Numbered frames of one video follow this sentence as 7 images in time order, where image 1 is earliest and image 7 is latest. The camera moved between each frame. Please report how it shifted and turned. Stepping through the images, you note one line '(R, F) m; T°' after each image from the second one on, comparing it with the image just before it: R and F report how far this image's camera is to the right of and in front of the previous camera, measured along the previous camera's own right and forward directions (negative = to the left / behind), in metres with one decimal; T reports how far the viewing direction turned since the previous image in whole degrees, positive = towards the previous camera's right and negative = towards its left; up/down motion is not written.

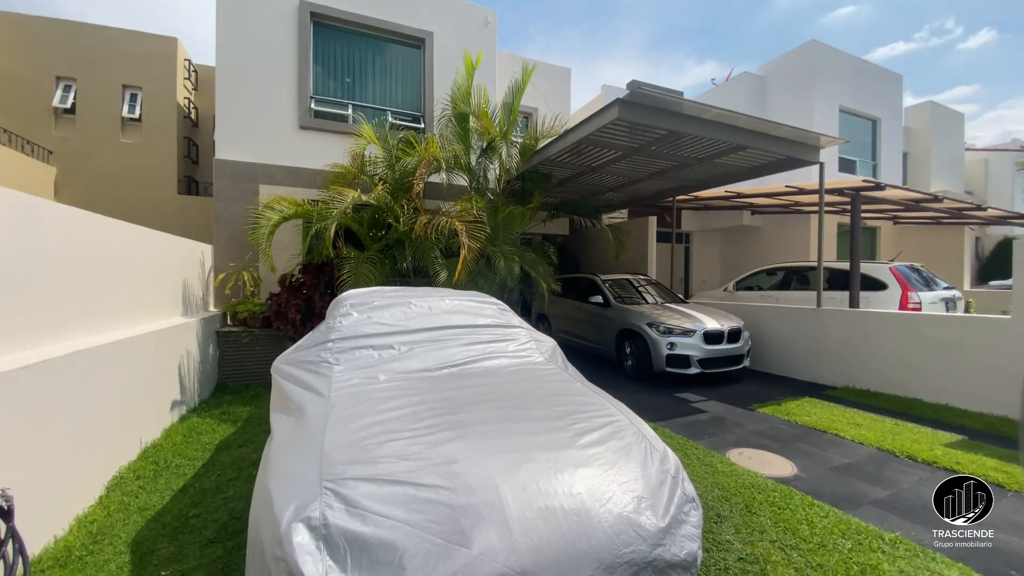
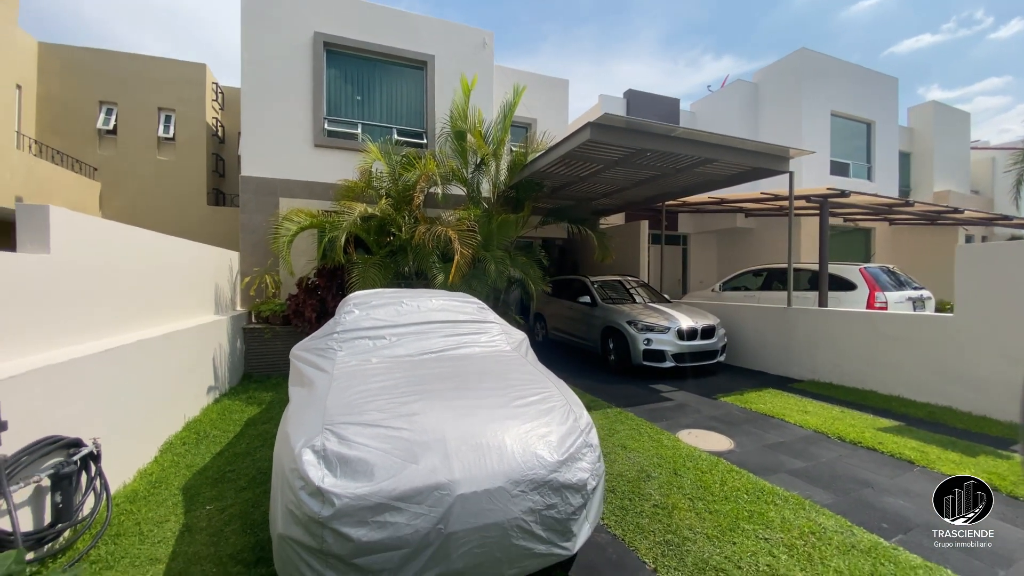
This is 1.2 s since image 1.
(+0.4, -0.6) m; -2°
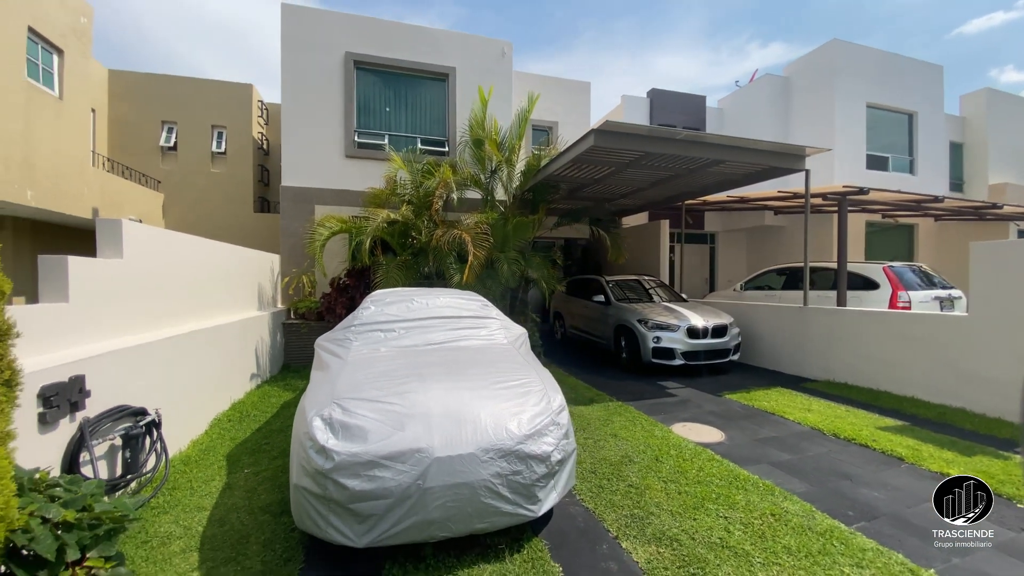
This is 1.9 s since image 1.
(+0.4, -0.3) m; -5°
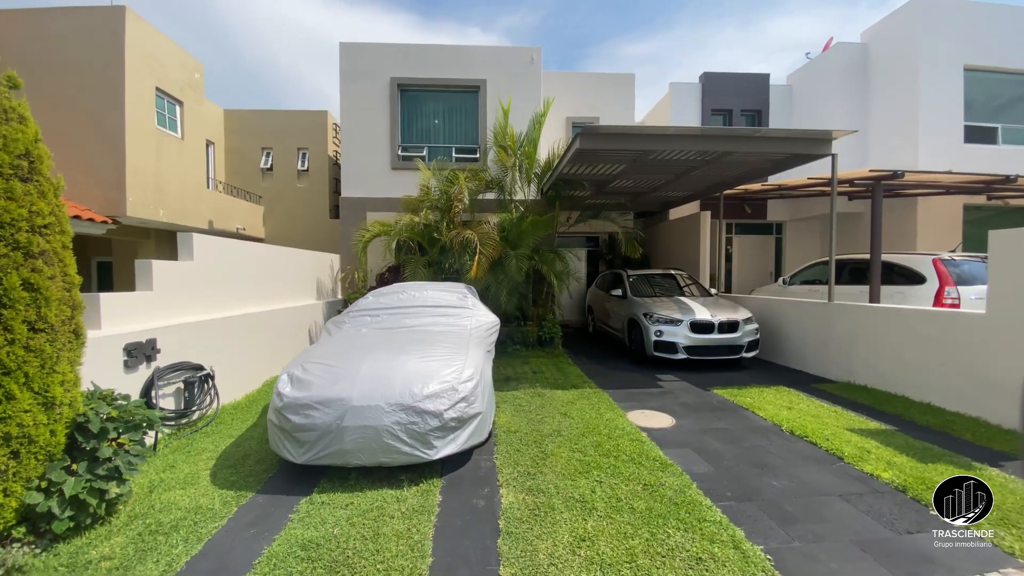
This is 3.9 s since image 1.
(+1.4, -0.4) m; -13°
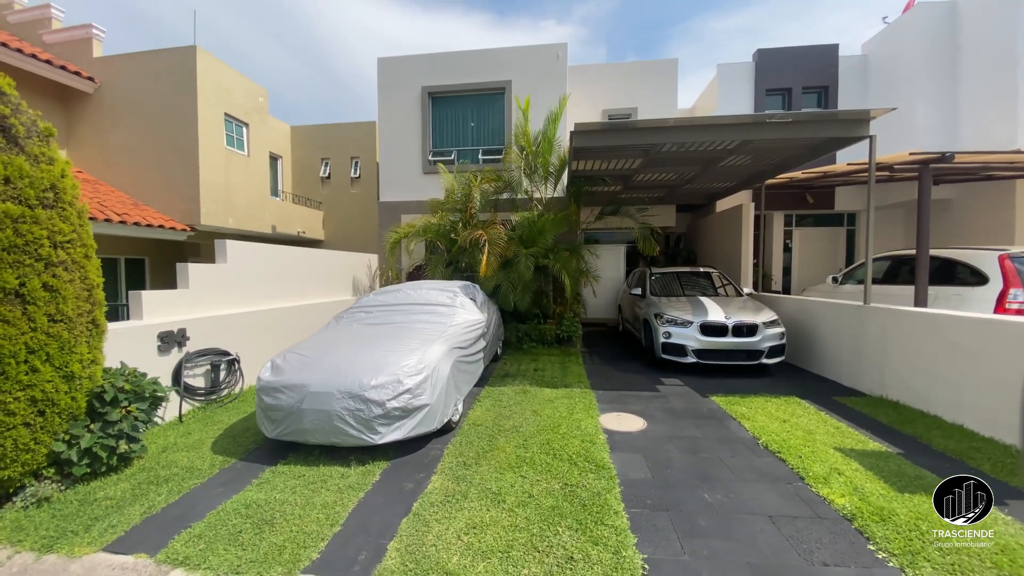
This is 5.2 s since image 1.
(+1.1, -0.1) m; -11°
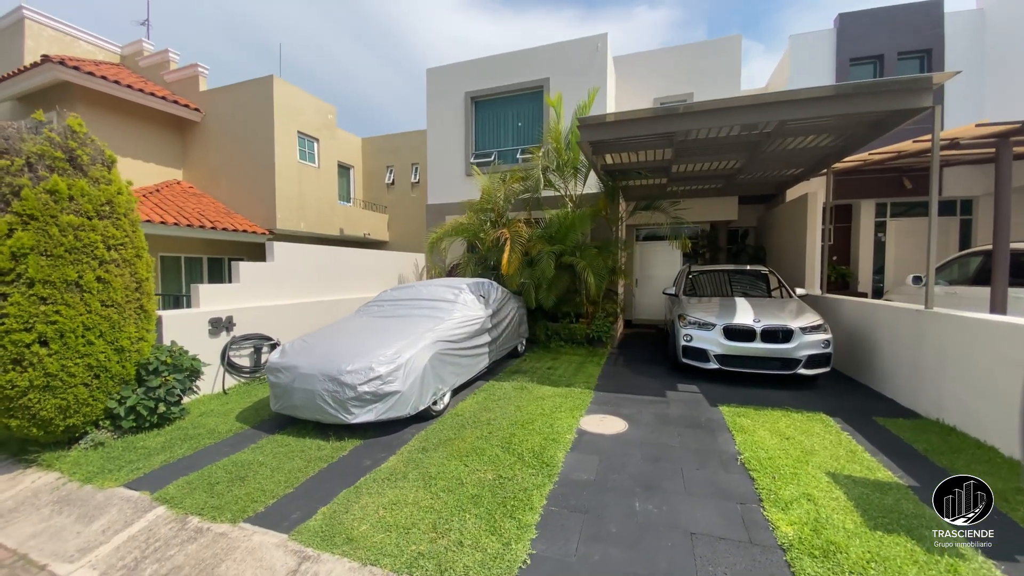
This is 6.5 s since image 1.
(+1.1, 0.0) m; -12°
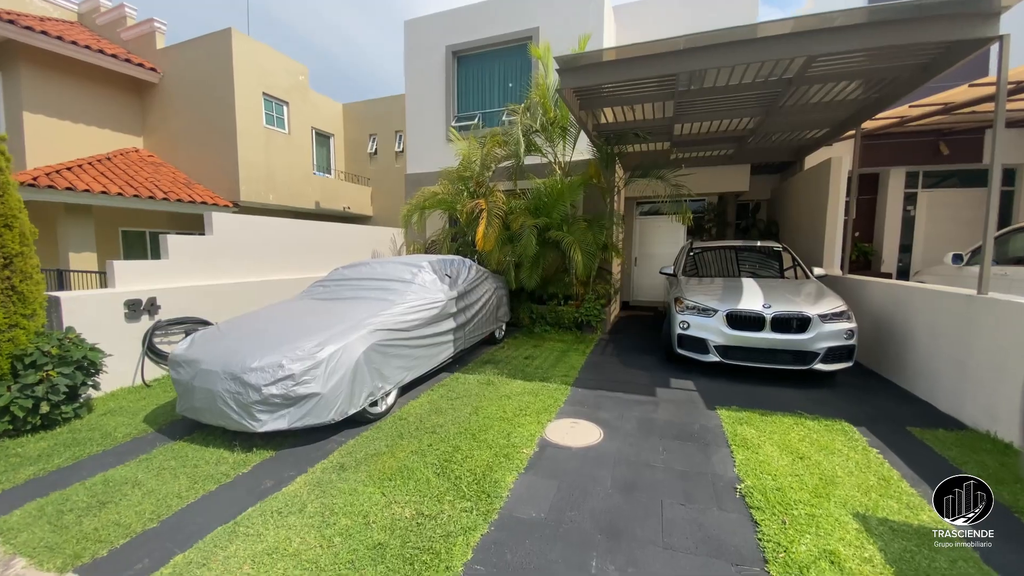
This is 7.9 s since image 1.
(+0.5, +0.8) m; -1°
